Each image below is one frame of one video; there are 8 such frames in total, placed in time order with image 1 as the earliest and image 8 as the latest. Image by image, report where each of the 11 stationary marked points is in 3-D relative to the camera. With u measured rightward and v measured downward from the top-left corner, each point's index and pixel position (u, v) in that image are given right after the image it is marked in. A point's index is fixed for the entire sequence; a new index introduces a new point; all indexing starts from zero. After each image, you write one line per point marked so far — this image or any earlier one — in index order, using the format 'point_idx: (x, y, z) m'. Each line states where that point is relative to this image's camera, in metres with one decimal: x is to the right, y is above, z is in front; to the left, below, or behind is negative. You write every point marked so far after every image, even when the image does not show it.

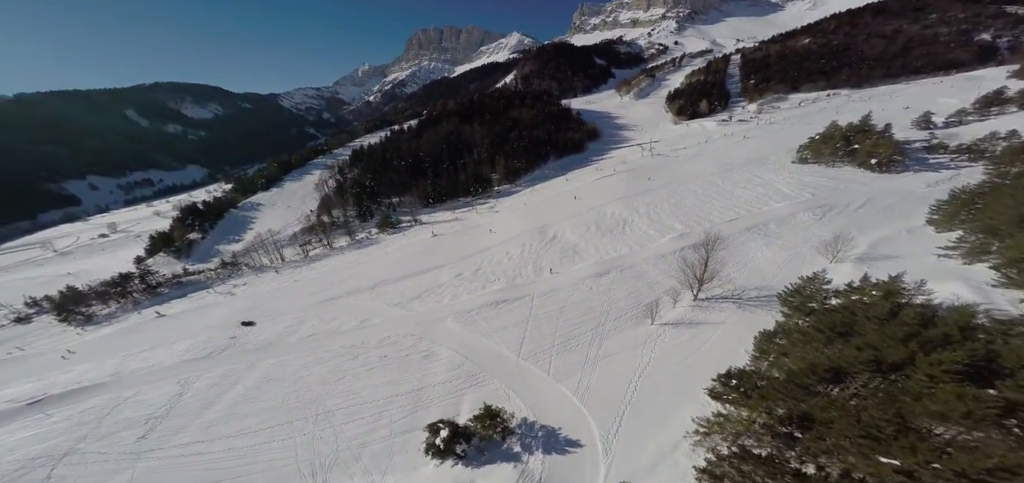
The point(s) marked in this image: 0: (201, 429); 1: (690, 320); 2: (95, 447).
0: (-13.0, -8.1, +13.4) m
1: (+8.7, -3.7, +15.8) m
2: (-16.7, -8.6, +12.7) m
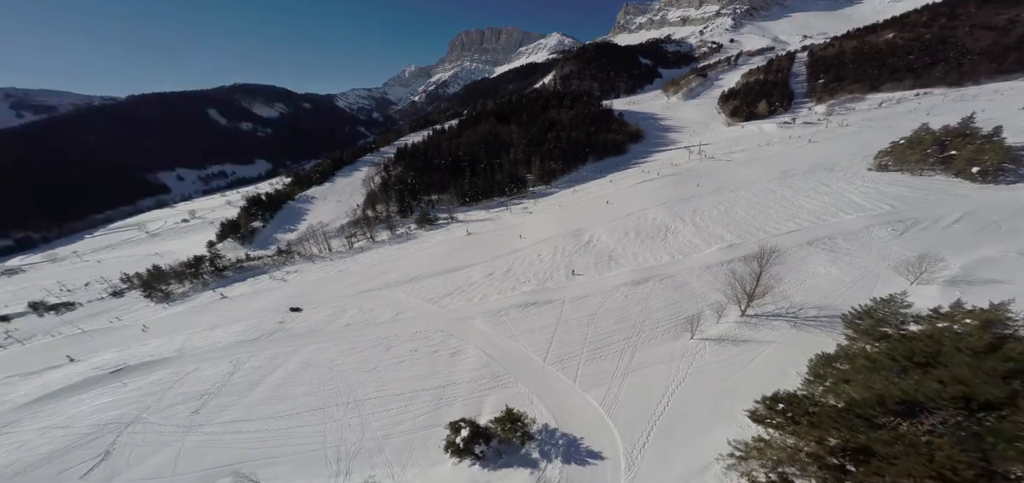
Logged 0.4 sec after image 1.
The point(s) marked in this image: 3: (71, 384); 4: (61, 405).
0: (-12.0, -7.5, +14.5) m
1: (+10.0, -4.2, +14.4) m
2: (-15.8, -7.9, +14.2) m
3: (-23.5, -7.7, +17.3) m
4: (-21.9, -8.0, +16.0) m
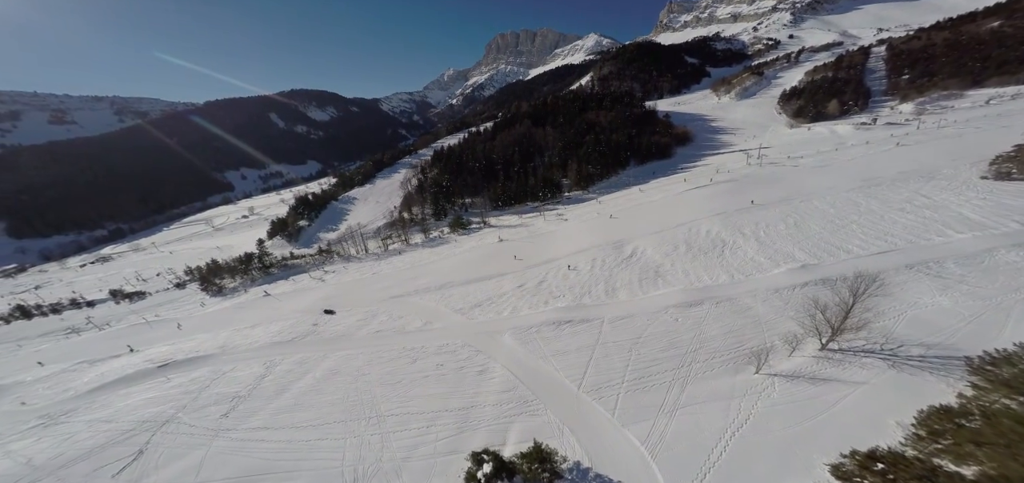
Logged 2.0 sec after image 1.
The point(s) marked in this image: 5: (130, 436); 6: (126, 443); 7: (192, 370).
0: (-10.7, -7.6, +14.3) m
1: (+11.2, -5.0, +12.0) m
2: (-14.5, -7.9, +14.4) m
3: (-21.9, -7.4, +18.3) m
4: (-20.4, -7.8, +16.9) m
5: (-16.5, -8.4, +13.7) m
6: (-16.1, -8.5, +13.1) m
7: (-17.8, -6.7, +18.2) m
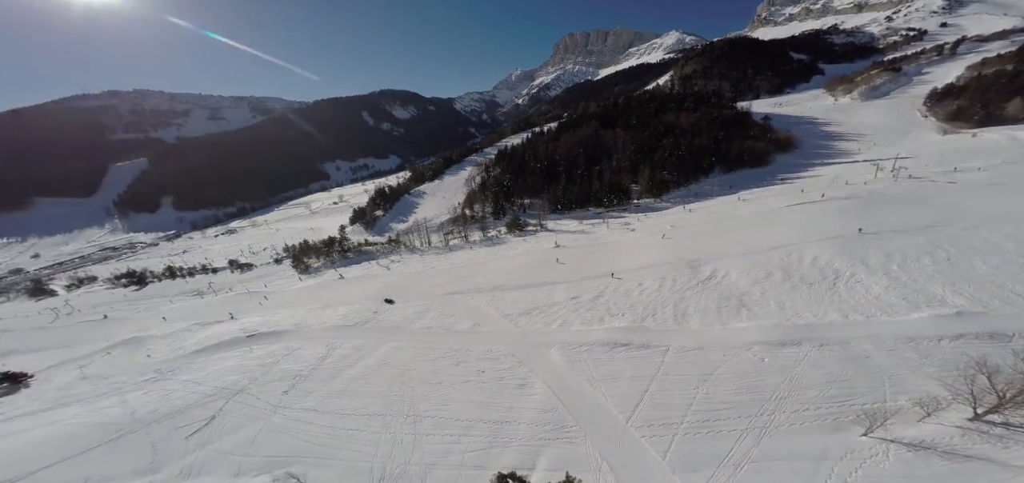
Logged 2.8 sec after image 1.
0: (-8.9, -7.1, +15.2) m
1: (+12.3, -6.3, +8.6) m
2: (-12.6, -7.0, +16.0) m
3: (-19.0, -6.0, +21.2) m
4: (-17.9, -6.4, +19.6) m
5: (-14.7, -7.3, +15.6) m
6: (-14.5, -7.4, +15.0) m
7: (-15.0, -5.6, +20.3) m
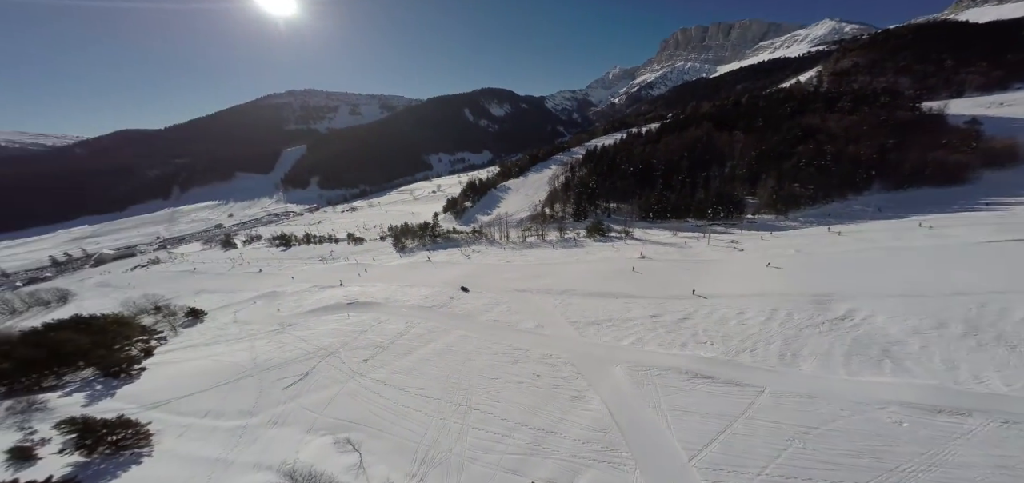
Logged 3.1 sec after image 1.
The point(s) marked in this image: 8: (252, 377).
0: (-6.4, -6.8, +16.9) m
1: (+12.7, -7.1, +5.6) m
2: (-9.8, -6.5, +18.6) m
3: (-14.8, -5.3, +25.2) m
4: (-14.1, -5.8, +23.3) m
5: (-12.0, -6.7, +18.7) m
6: (-11.9, -6.8, +18.1) m
7: (-11.1, -5.2, +23.4) m
8: (-13.8, -7.1, +16.9) m
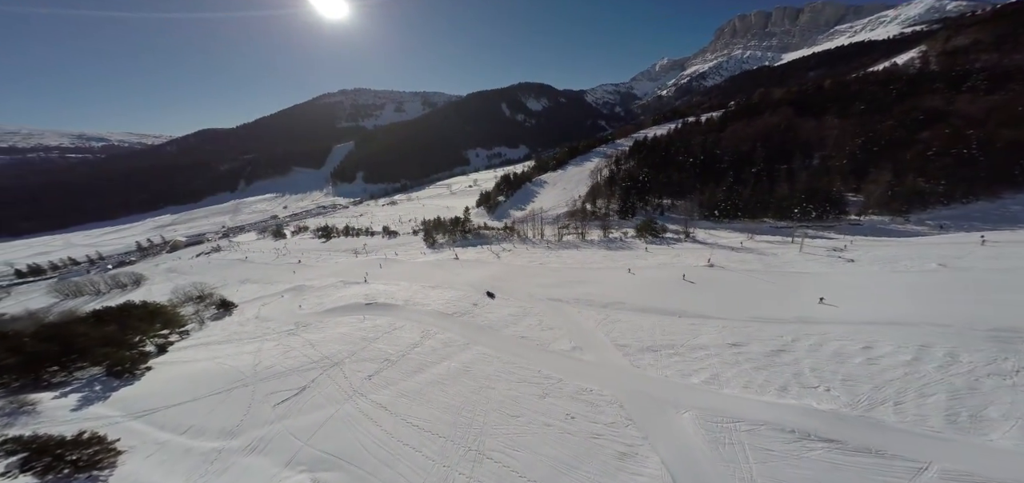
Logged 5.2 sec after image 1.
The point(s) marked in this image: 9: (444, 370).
0: (-5.1, -6.7, +14.2) m
1: (+12.5, -7.6, +0.7) m
2: (-8.3, -6.3, +16.3) m
3: (-12.4, -4.9, +23.4) m
4: (-12.0, -5.4, +21.5) m
5: (-10.5, -6.4, +16.7) m
6: (-10.5, -6.5, +16.0) m
7: (-9.0, -4.9, +21.1) m
8: (-12.5, -6.7, +15.1) m
9: (-3.4, -6.1, +15.3) m
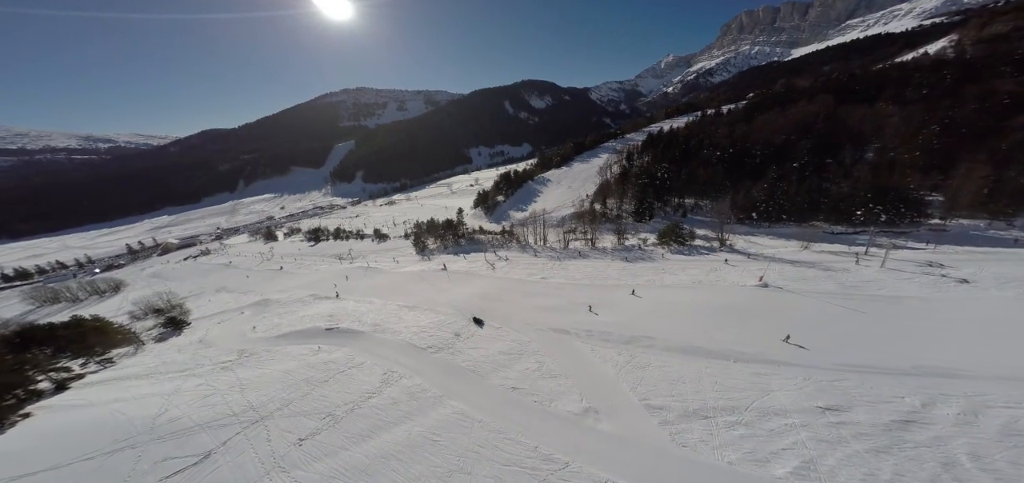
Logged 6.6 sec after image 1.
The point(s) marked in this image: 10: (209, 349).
0: (-5.6, -7.3, +9.9) m
1: (+11.8, -8.2, -3.9) m
2: (-8.7, -6.9, +12.0) m
3: (-12.7, -5.5, +19.2) m
4: (-12.3, -6.0, +17.2) m
5: (-10.9, -7.0, +12.4) m
6: (-10.9, -7.2, +11.7) m
7: (-9.3, -5.5, +16.8) m
8: (-12.9, -7.4, +10.9) m
9: (-3.9, -6.7, +10.9) m
10: (-18.1, -6.5, +19.1) m
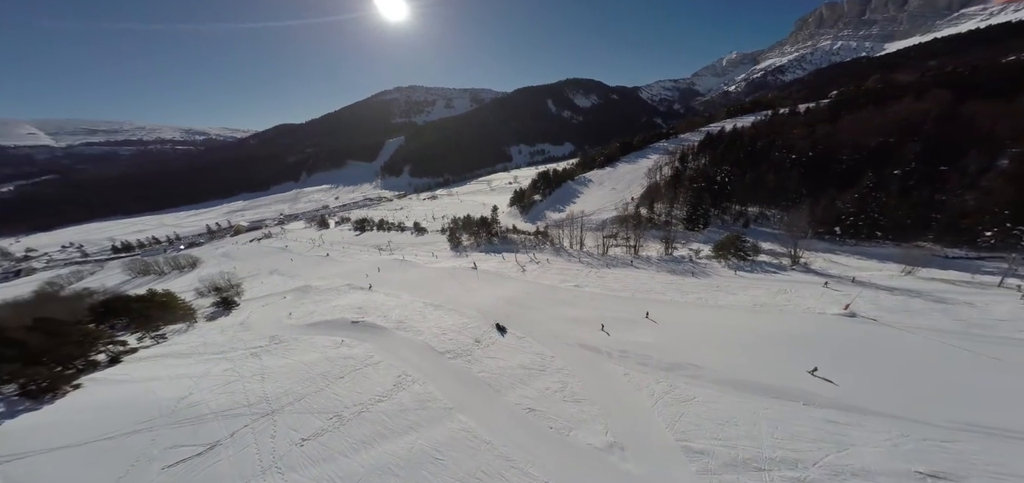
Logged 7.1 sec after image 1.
0: (-5.3, -7.1, +9.2) m
1: (+10.2, -9.0, -6.6) m
2: (-8.1, -6.5, +11.7) m
3: (-11.1, -4.9, +19.3) m
4: (-11.0, -5.4, +17.3) m
5: (-10.2, -6.5, +12.4) m
6: (-10.3, -6.6, +11.7) m
7: (-8.0, -5.1, +16.6) m
8: (-12.4, -6.7, +11.1) m
9: (-3.4, -6.6, +10.0) m
10: (-16.5, -5.6, +19.9) m
